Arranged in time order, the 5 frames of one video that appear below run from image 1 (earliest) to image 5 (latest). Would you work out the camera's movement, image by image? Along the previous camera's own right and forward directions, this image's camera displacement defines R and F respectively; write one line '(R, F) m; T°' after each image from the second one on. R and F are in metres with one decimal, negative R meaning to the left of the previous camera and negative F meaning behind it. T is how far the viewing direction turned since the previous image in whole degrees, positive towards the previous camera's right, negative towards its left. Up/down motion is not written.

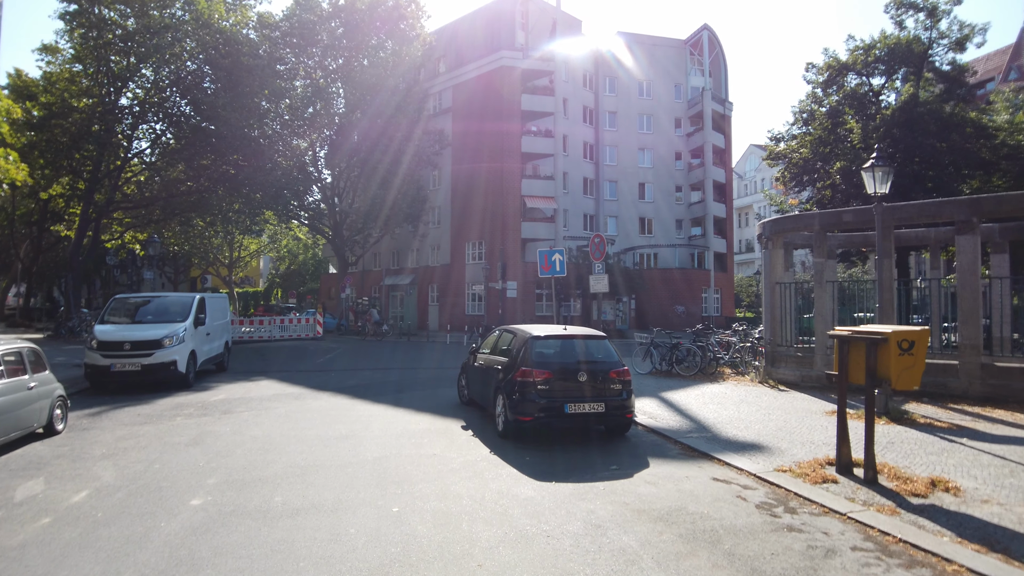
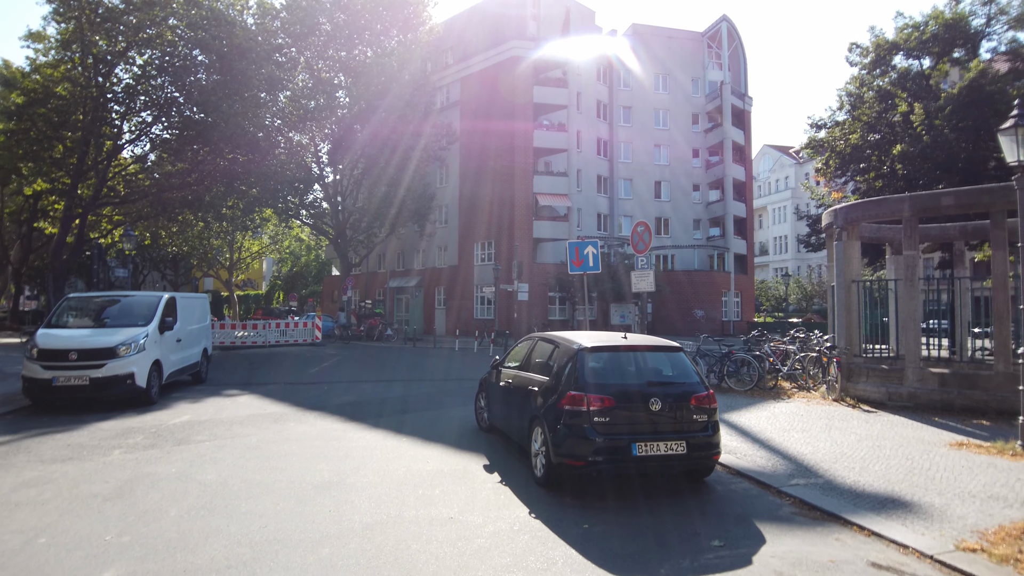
(-0.3, +1.8) m; 0°
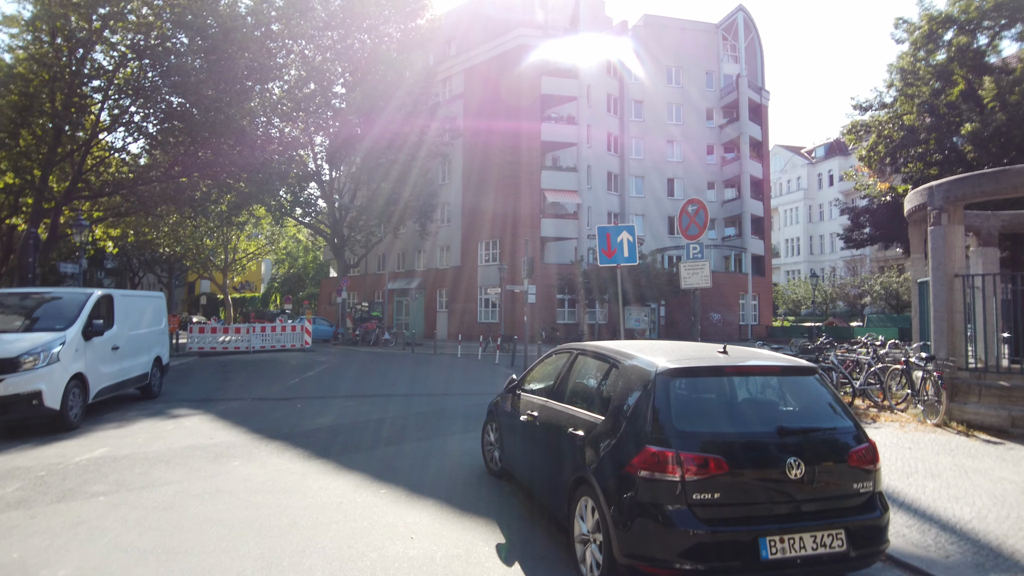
(-0.1, +2.0) m; 0°
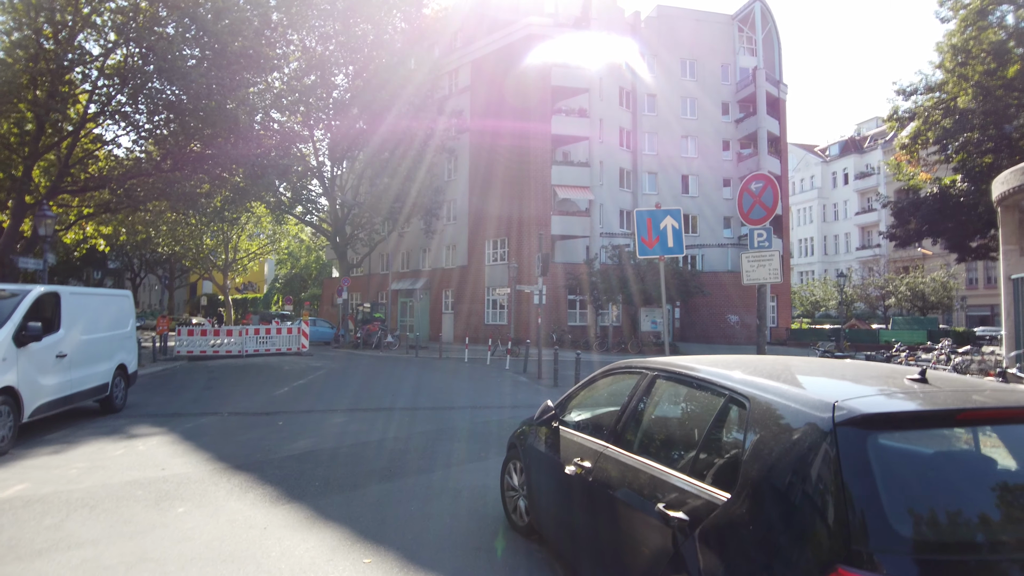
(-0.1, +1.3) m; 0°
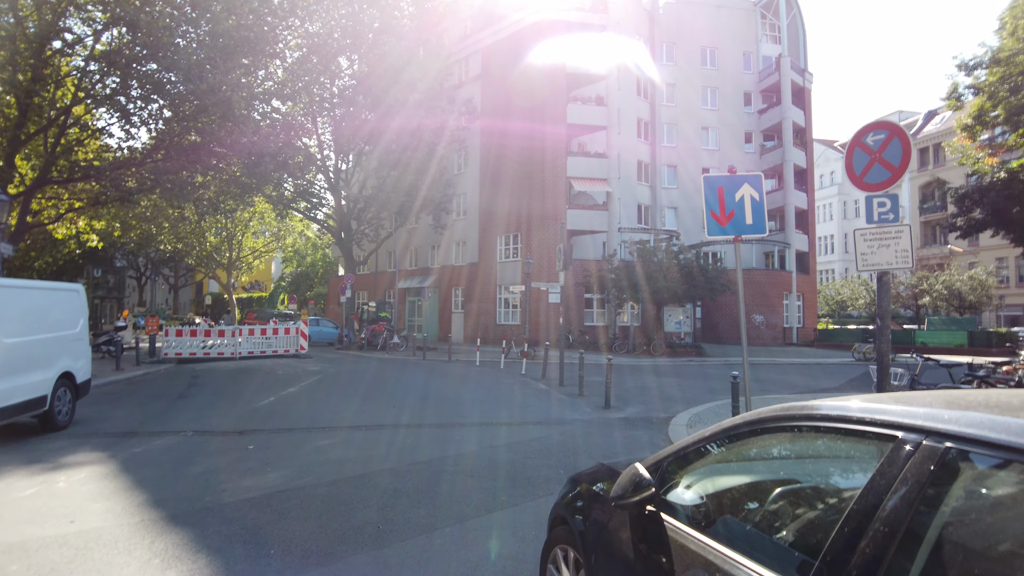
(-0.1, +1.5) m; -1°
